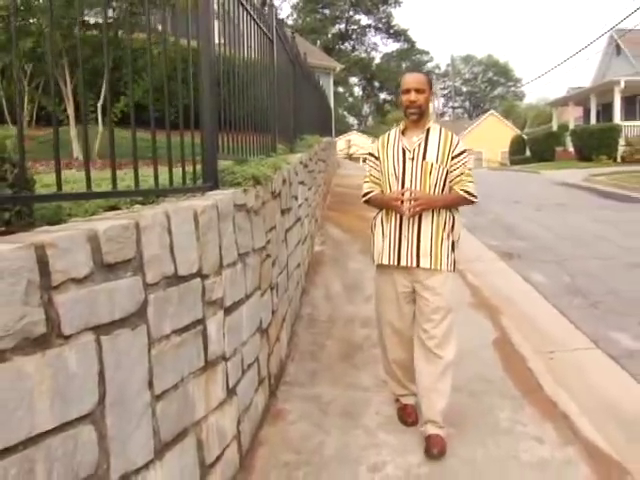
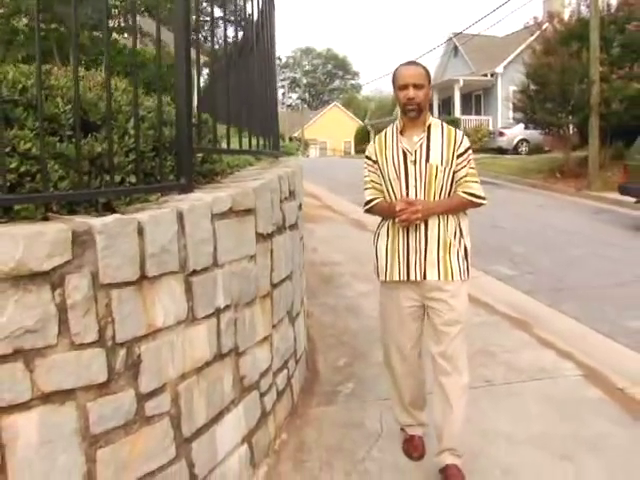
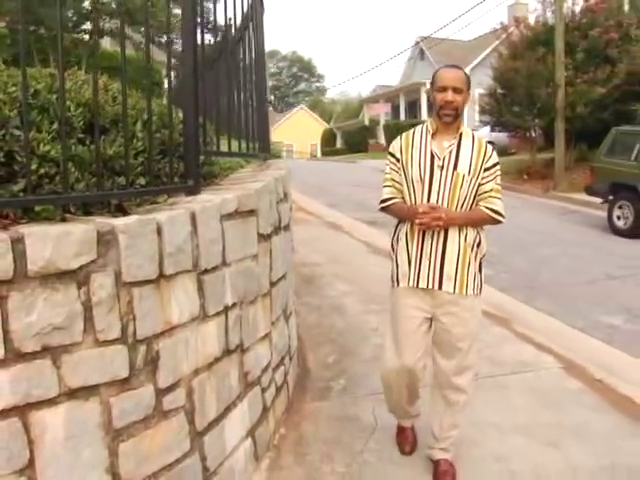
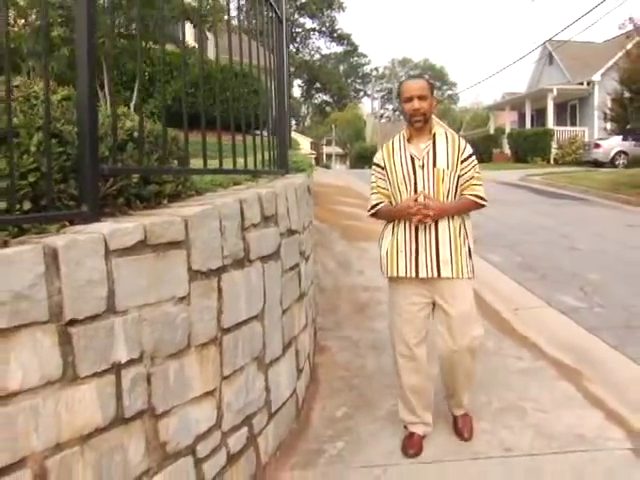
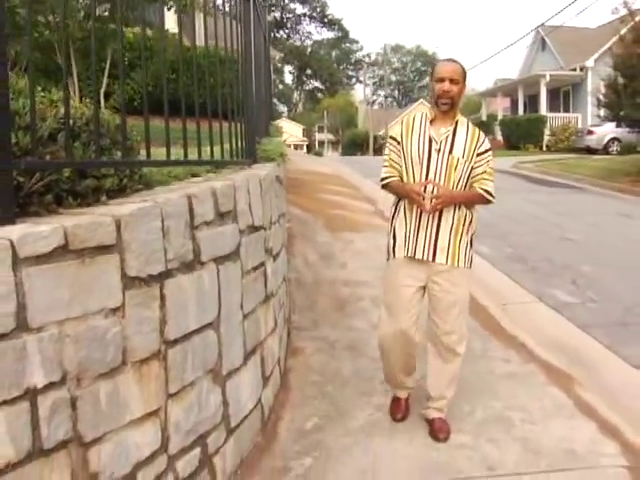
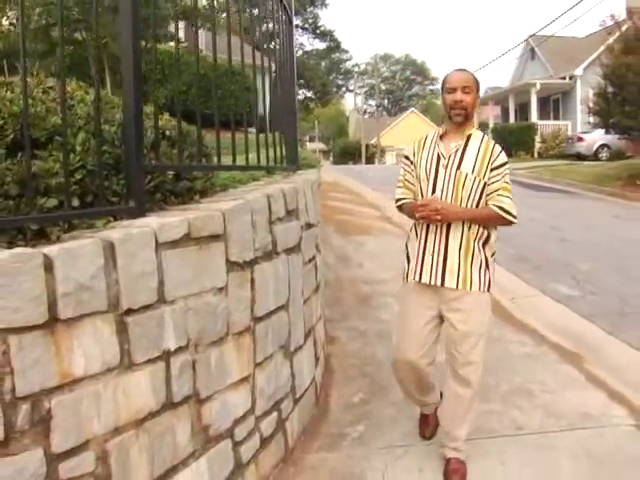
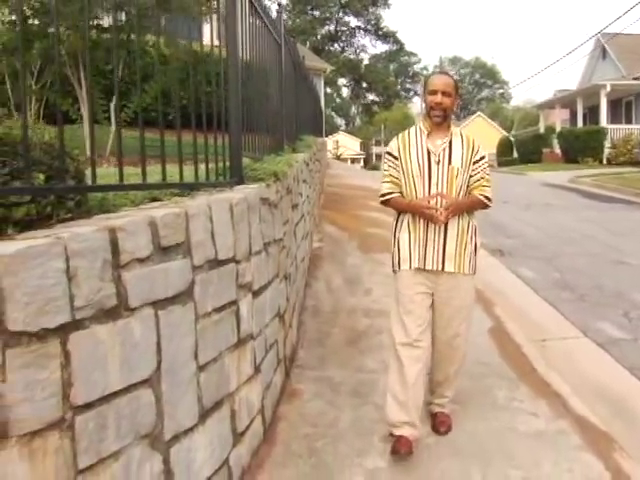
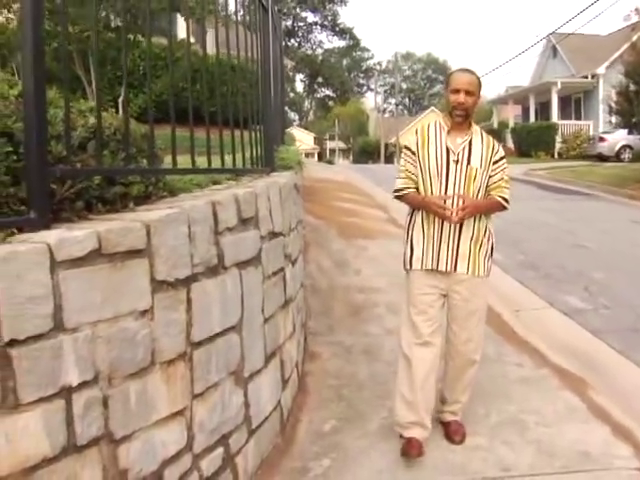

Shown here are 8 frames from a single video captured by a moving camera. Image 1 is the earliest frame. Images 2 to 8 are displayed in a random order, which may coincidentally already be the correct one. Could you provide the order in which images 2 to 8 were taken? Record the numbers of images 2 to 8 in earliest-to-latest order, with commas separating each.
7, 5, 8, 4, 6, 2, 3
